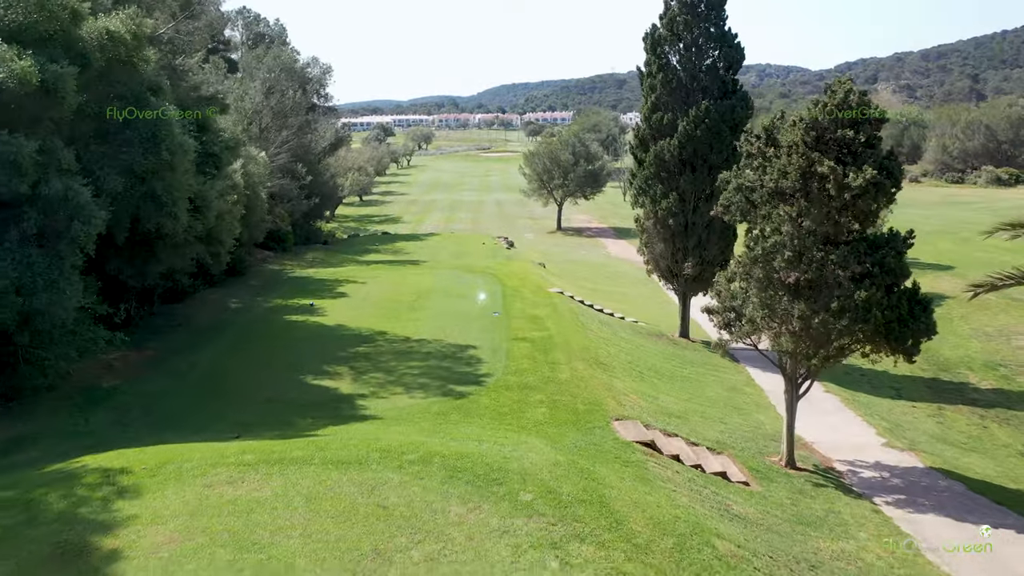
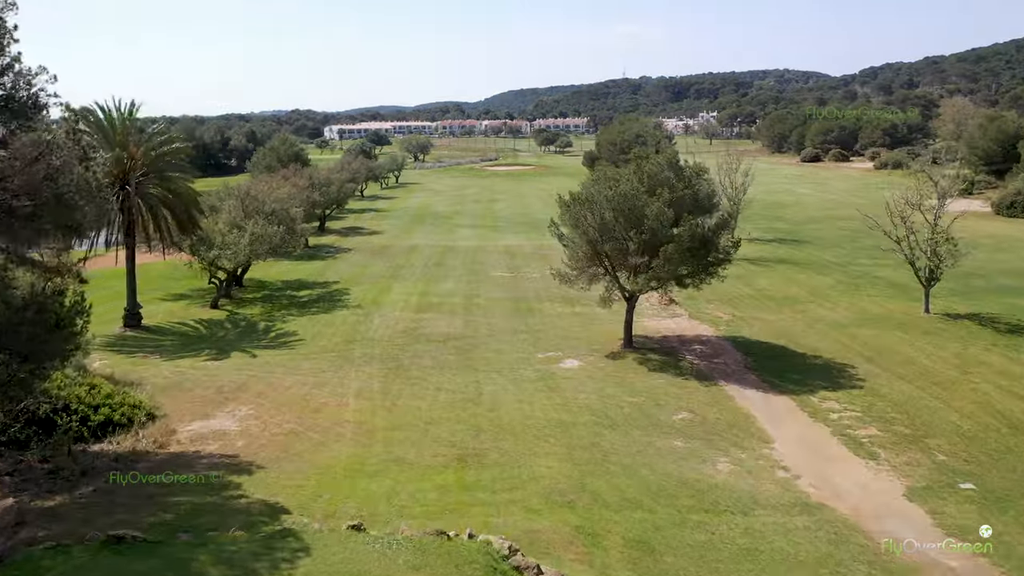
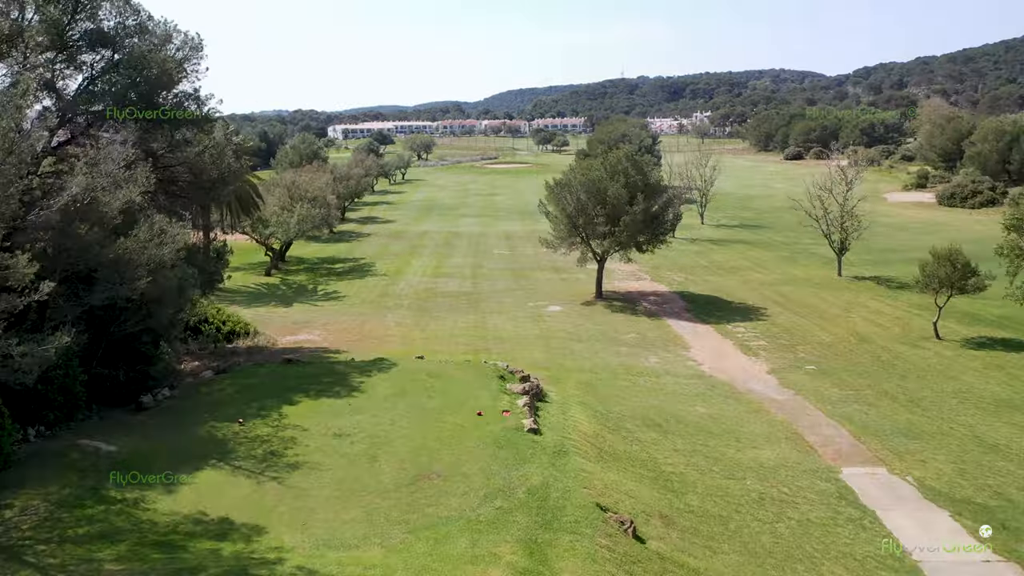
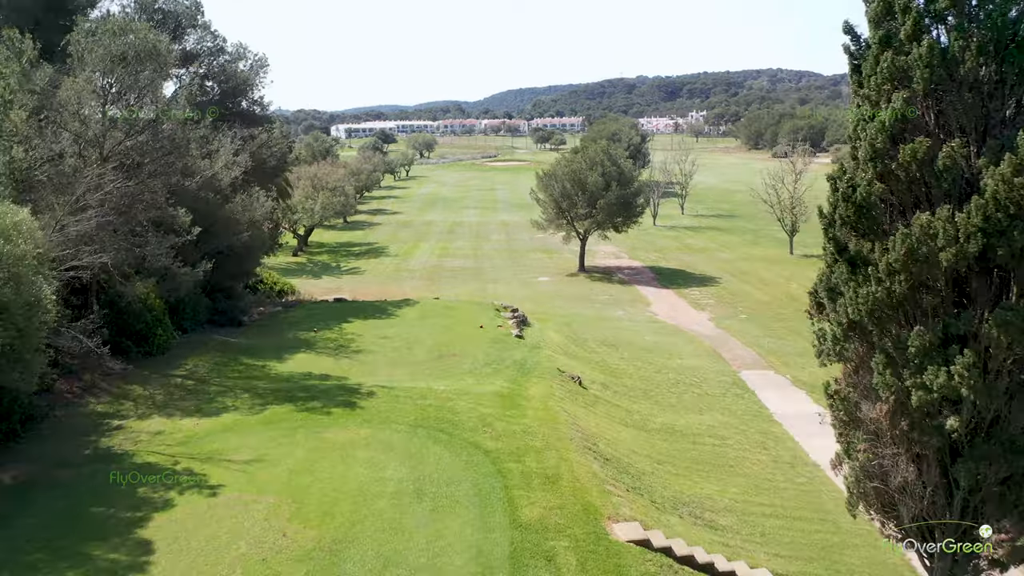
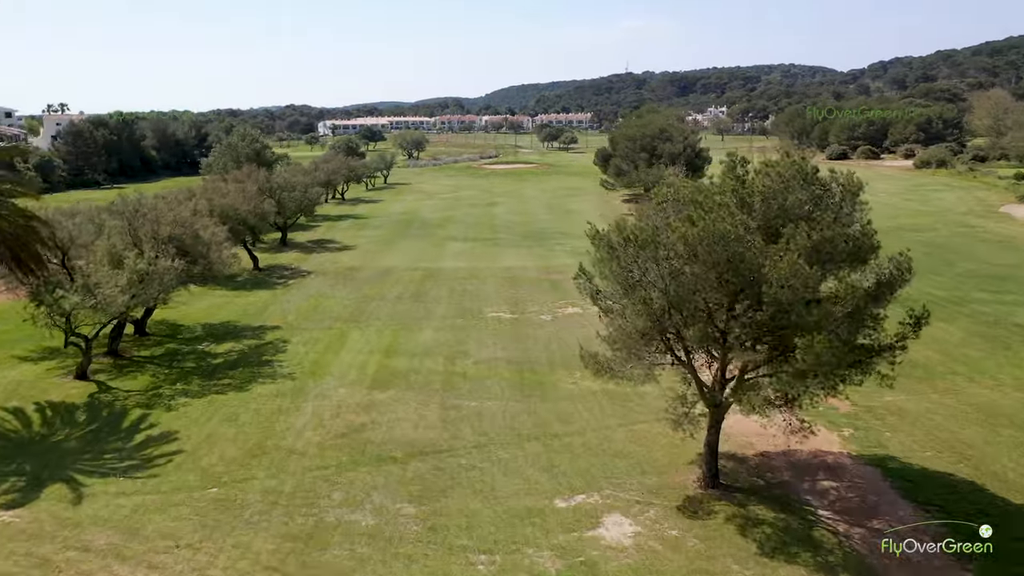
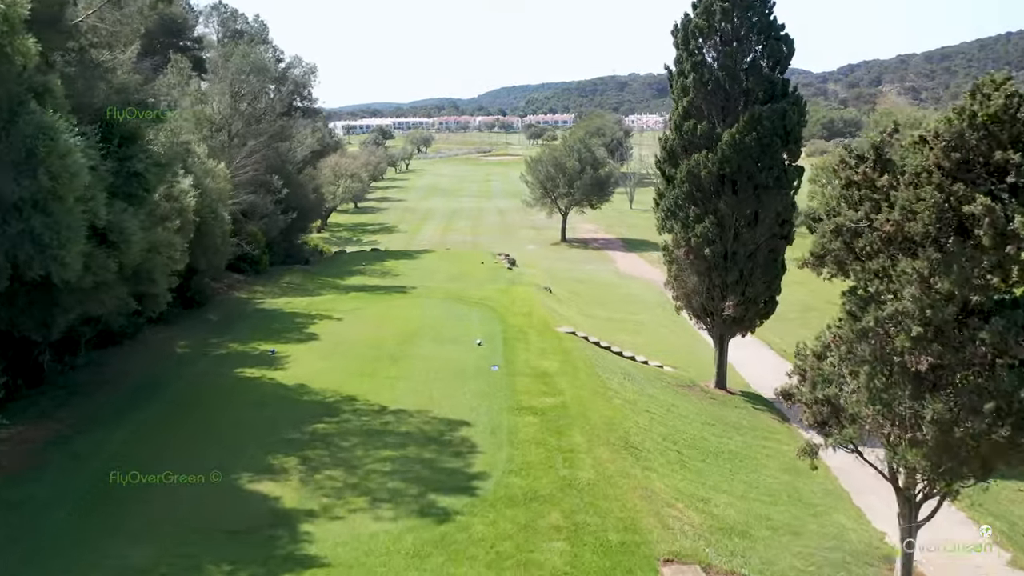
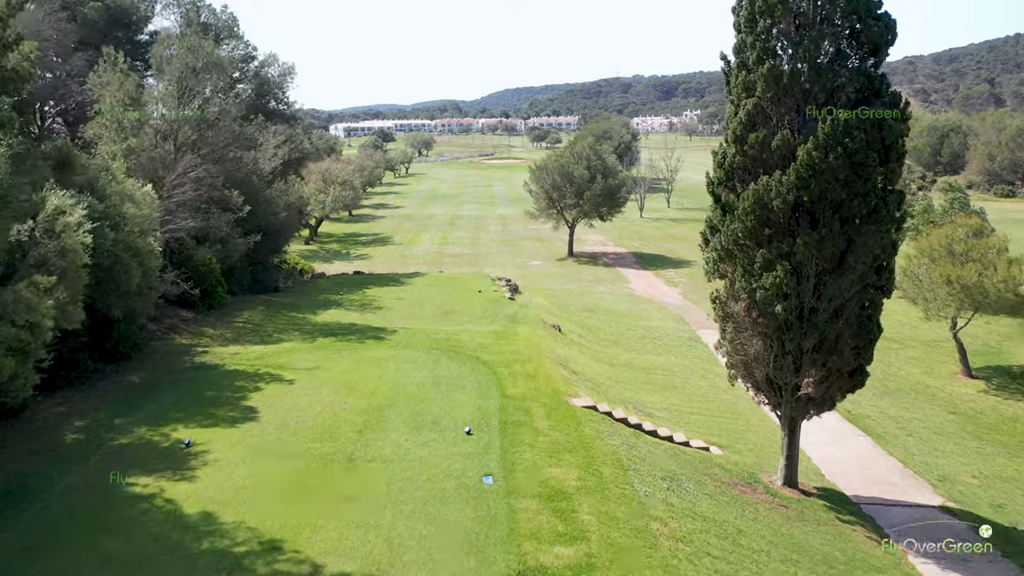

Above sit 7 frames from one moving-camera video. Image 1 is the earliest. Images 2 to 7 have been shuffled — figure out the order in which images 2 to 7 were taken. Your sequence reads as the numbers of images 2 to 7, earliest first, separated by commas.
6, 7, 4, 3, 2, 5
